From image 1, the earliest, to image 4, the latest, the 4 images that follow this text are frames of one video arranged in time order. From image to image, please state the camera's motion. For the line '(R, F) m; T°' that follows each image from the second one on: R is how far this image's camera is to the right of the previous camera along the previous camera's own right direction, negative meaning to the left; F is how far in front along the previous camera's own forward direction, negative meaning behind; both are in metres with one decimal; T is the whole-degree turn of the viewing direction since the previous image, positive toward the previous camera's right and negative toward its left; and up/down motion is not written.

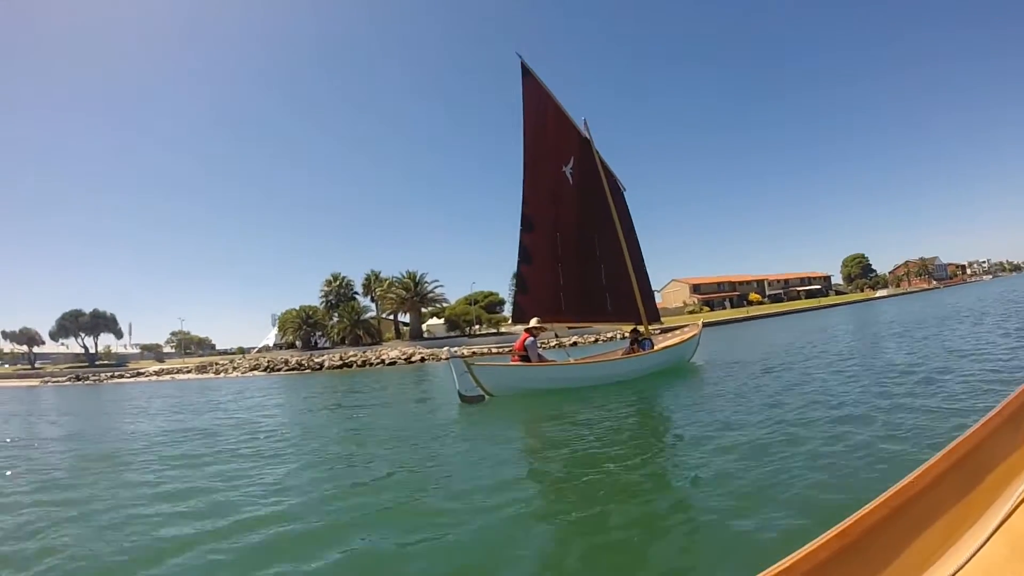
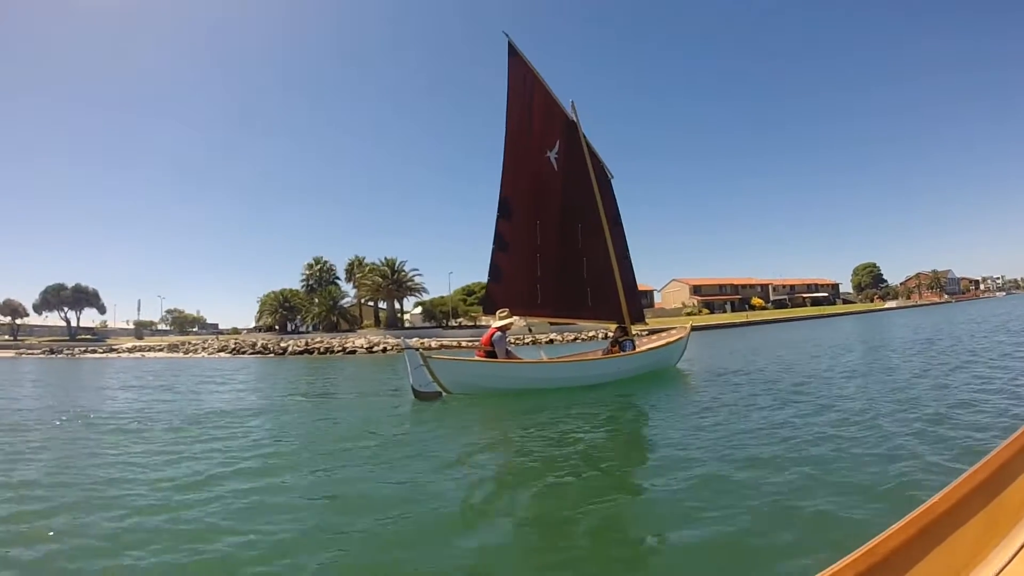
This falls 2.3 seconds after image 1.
(+0.7, +0.8) m; -1°
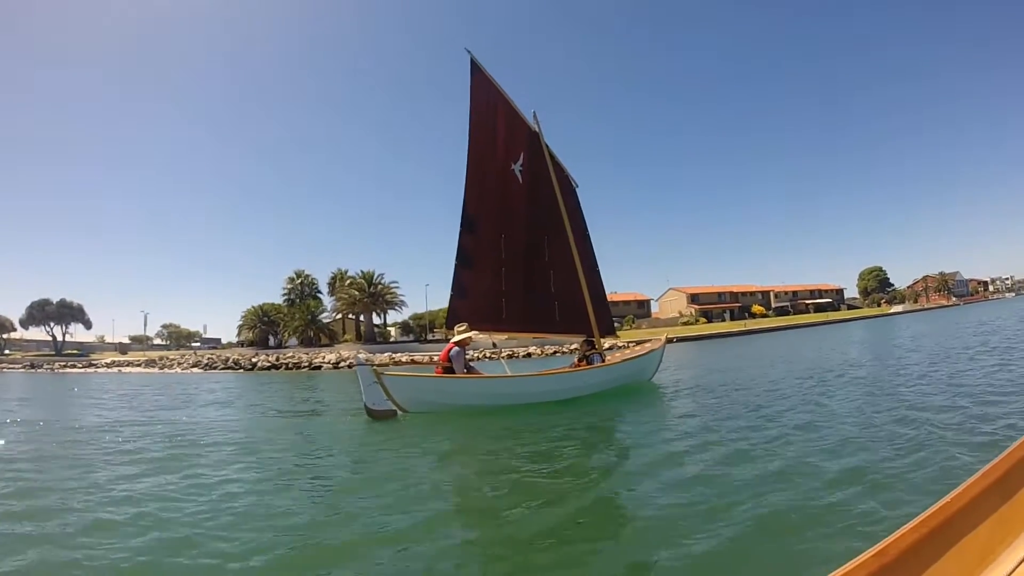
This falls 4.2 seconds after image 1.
(+0.8, +0.2) m; -1°
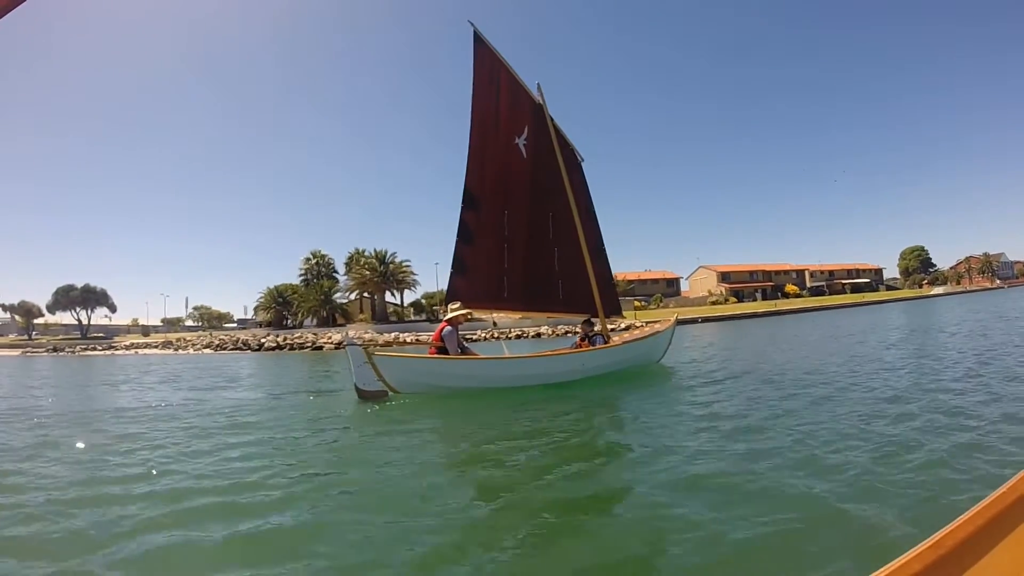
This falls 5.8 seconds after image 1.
(+0.5, +0.4) m; -3°
